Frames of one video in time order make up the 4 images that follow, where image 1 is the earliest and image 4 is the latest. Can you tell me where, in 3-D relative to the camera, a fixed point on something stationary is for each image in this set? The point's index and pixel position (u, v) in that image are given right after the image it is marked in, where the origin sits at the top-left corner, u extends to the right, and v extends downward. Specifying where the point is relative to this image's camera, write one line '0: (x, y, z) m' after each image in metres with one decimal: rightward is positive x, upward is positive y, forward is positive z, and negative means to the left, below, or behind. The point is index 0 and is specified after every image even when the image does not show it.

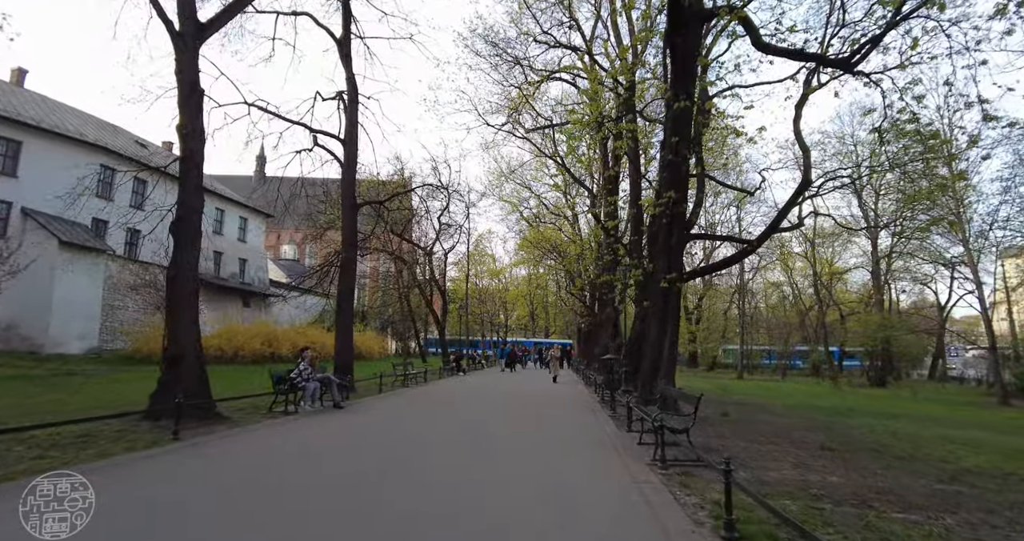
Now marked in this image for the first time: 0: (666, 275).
0: (+3.3, -0.1, +12.0) m
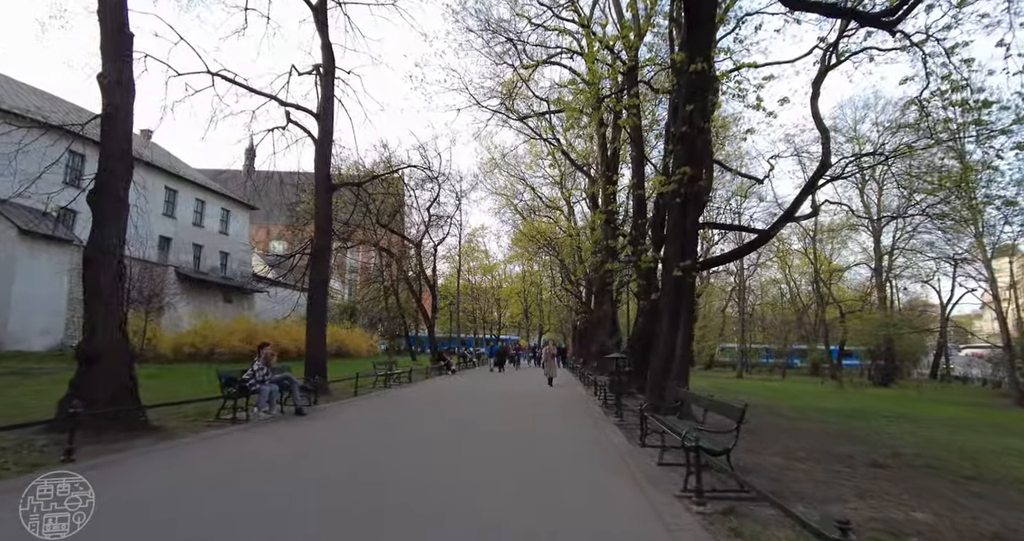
0: (+3.2, +0.1, +10.6) m
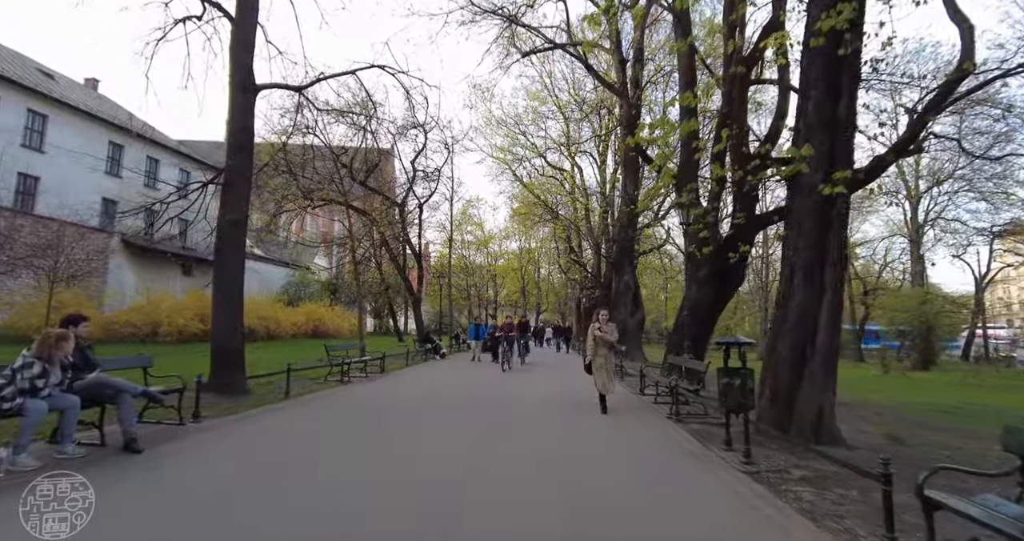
0: (+3.4, +1.0, +6.0) m
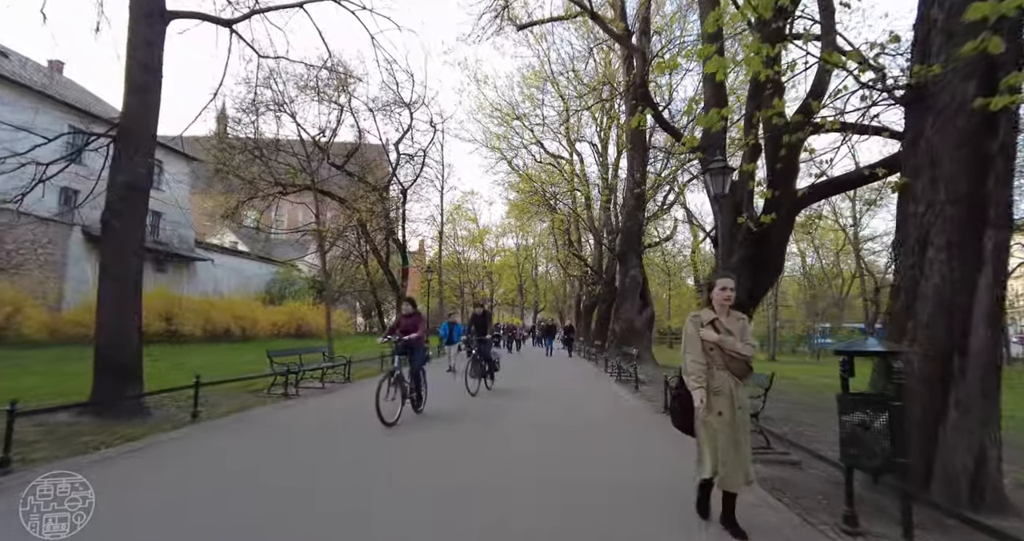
0: (+3.3, +1.3, +3.8) m
